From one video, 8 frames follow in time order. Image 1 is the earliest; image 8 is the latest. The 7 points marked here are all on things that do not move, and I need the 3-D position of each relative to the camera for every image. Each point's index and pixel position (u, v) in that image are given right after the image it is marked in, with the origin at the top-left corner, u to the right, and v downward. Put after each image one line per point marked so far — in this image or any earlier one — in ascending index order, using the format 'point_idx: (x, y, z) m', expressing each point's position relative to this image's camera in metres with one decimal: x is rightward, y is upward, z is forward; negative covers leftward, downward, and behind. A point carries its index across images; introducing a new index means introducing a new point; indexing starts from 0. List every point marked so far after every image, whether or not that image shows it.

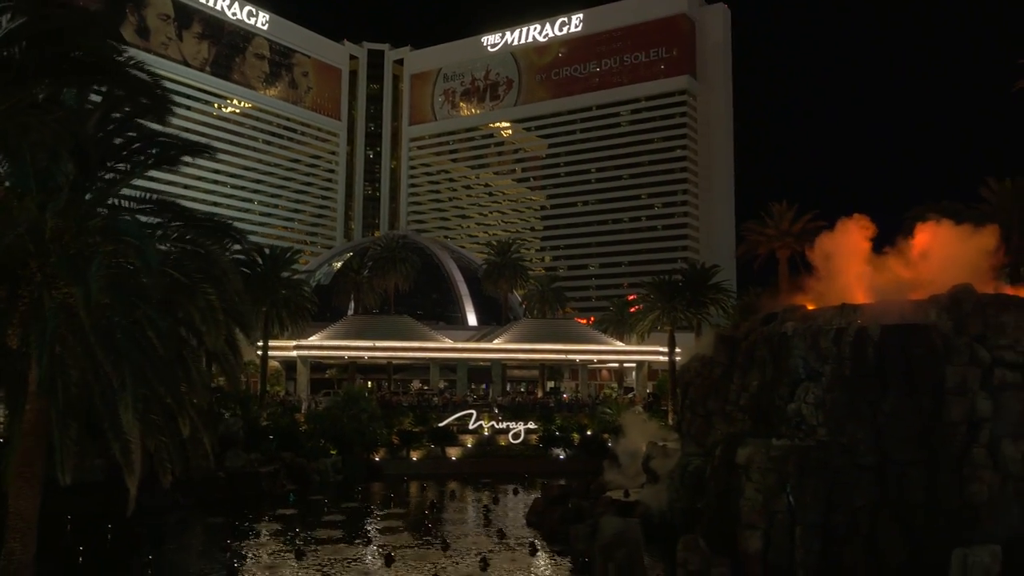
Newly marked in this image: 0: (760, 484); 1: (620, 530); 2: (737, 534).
0: (+5.2, -4.0, +18.7) m
1: (+2.2, -5.0, +19.0) m
2: (+4.7, -5.3, +19.5) m
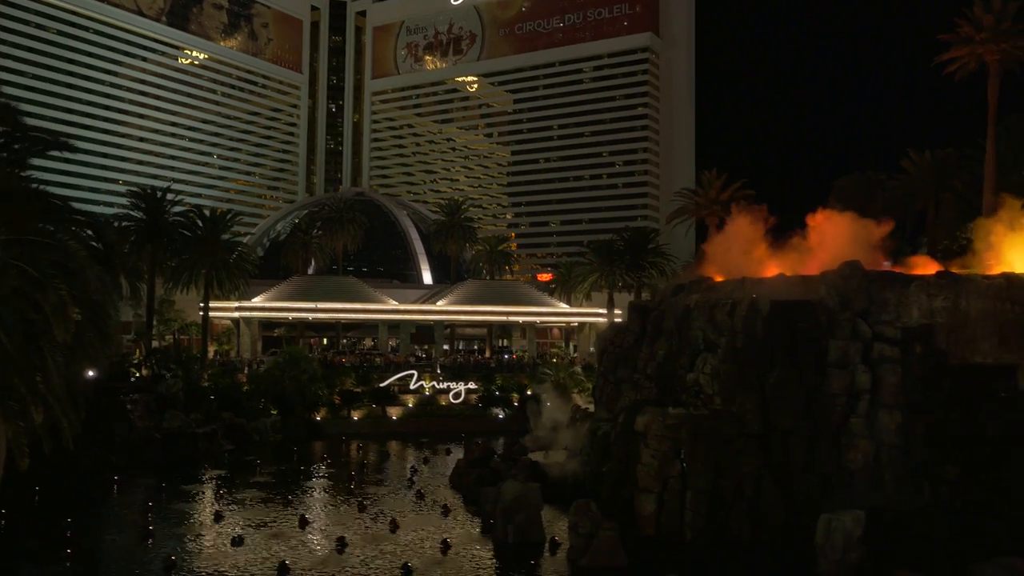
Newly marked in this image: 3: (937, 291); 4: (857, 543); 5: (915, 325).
0: (+3.1, -3.4, +19.7) m
1: (+0.2, -4.4, +19.9) m
2: (+2.7, -4.7, +20.5) m
3: (+9.0, -0.1, +19.5) m
4: (+6.2, -4.6, +16.5) m
5: (+8.4, -0.8, +19.1) m
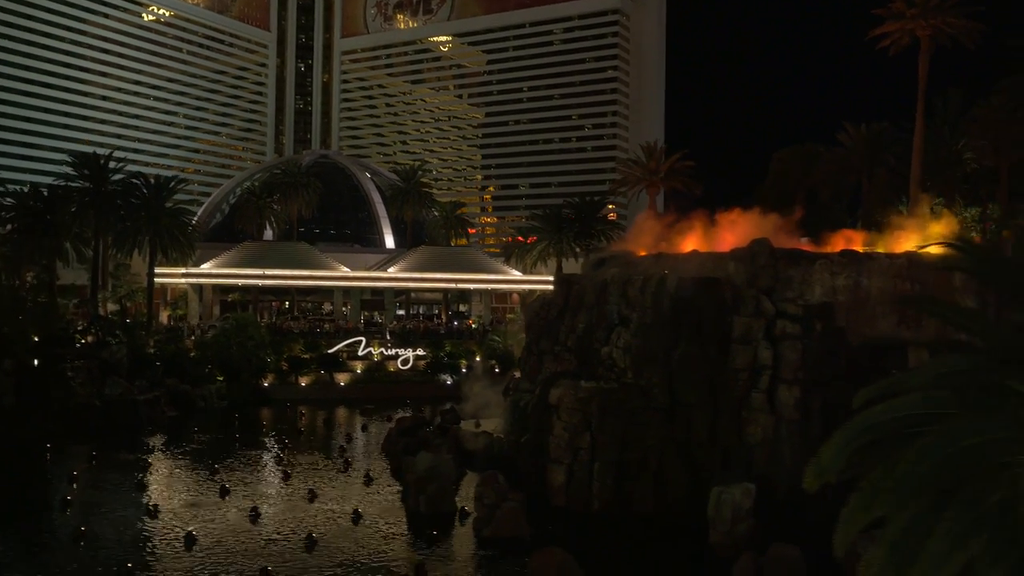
0: (+1.2, -2.9, +20.1) m
1: (-1.8, -3.9, +20.4) m
2: (+0.7, -4.1, +21.0) m
3: (+7.1, +0.4, +20.0) m
4: (+4.4, -4.2, +17.1) m
5: (+6.5, -0.3, +19.5) m
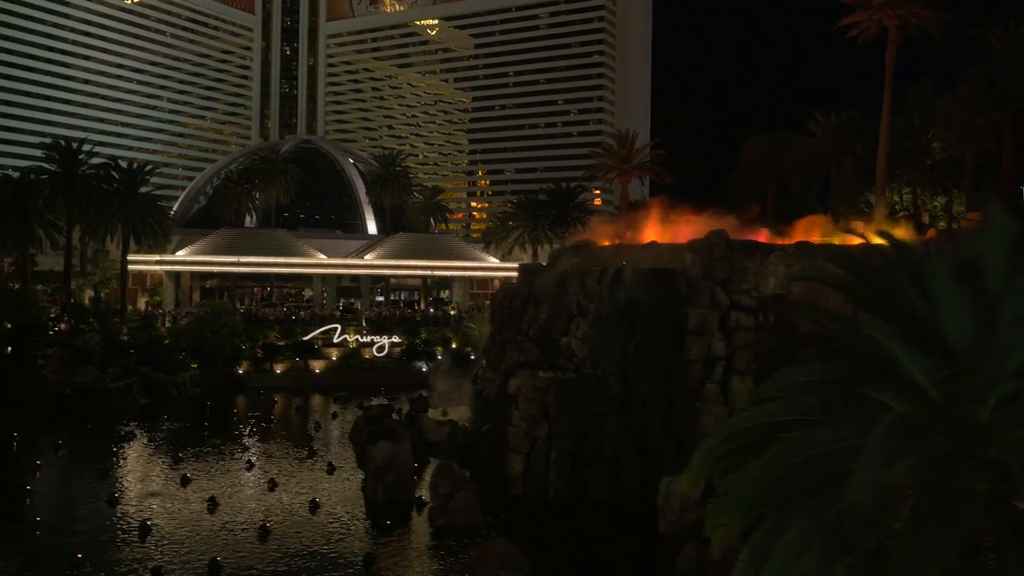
0: (+0.3, -2.7, +20.3) m
1: (-2.7, -3.7, +20.5) m
2: (-0.2, -3.9, +21.2) m
3: (+6.2, +0.6, +20.1) m
4: (+3.4, -4.1, +17.3) m
5: (+5.5, -0.1, +19.7) m
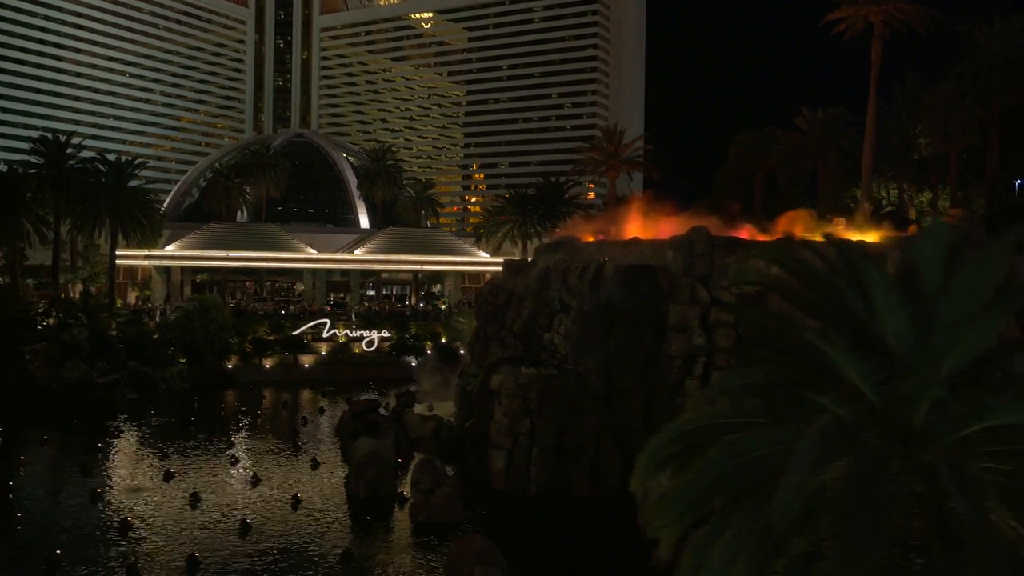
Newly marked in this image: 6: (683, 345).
0: (-0.1, -2.7, +20.4) m
1: (-3.1, -3.6, +20.6) m
2: (-0.6, -3.8, +21.3) m
3: (+5.8, +0.7, +20.2) m
4: (+3.0, -4.0, +17.4) m
5: (+5.1, -0.1, +19.8) m
6: (+3.7, -1.2, +19.7) m
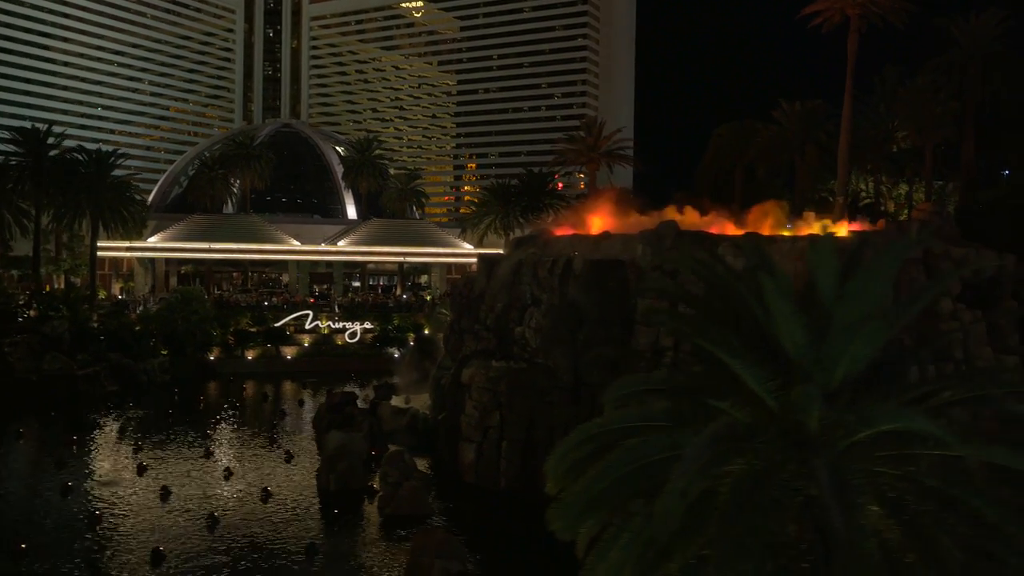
0: (-0.8, -2.5, +20.5) m
1: (-3.8, -3.5, +20.7) m
2: (-1.3, -3.7, +21.4) m
3: (+5.1, +0.8, +20.3) m
4: (+2.4, -3.9, +17.6) m
5: (+4.5, +0.1, +19.9) m
6: (+3.0, -1.1, +19.9) m
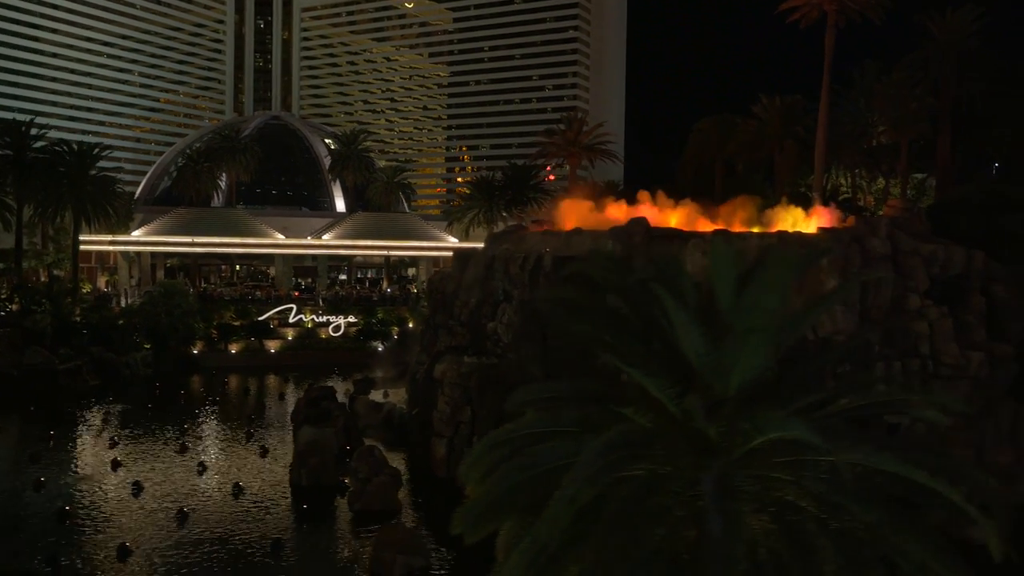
0: (-1.5, -2.5, +20.6) m
1: (-4.4, -3.4, +20.8) m
2: (-2.0, -3.6, +21.6) m
3: (+4.5, +0.9, +20.4) m
4: (+1.7, -3.9, +17.8) m
5: (+3.8, +0.1, +20.0) m
6: (+2.4, -1.0, +20.0) m
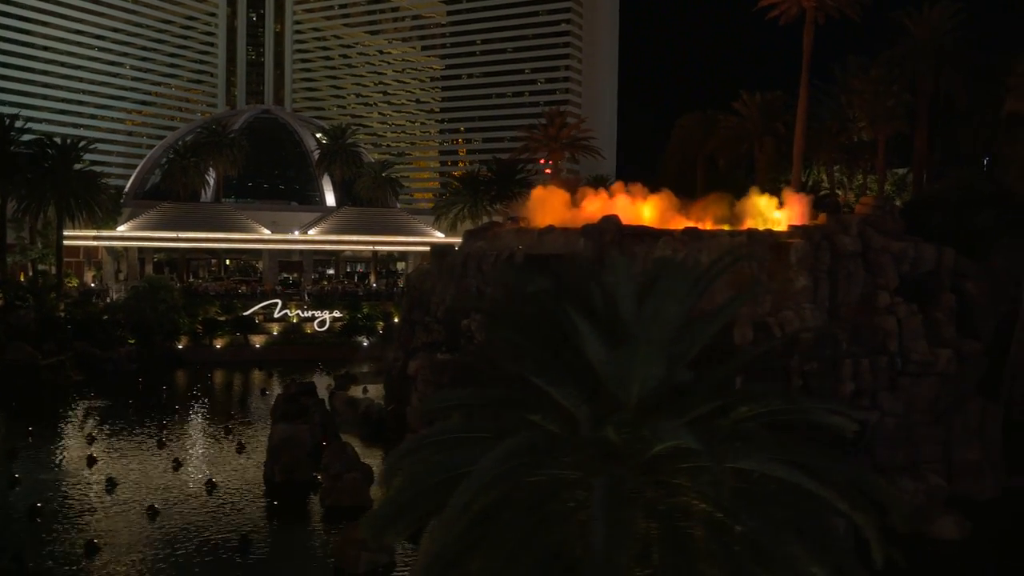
0: (-2.1, -2.4, +20.8) m
1: (-5.1, -3.3, +21.0) m
2: (-2.6, -3.6, +21.7) m
3: (+3.8, +0.9, +20.6) m
4: (+1.1, -3.9, +17.9) m
5: (+3.2, +0.2, +20.2) m
6: (+1.7, -1.0, +20.1) m
